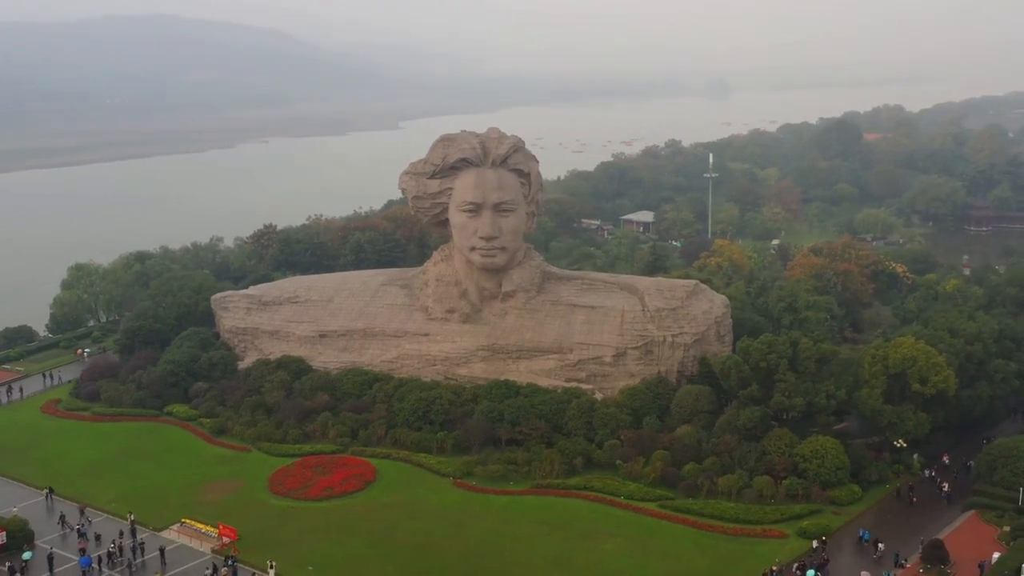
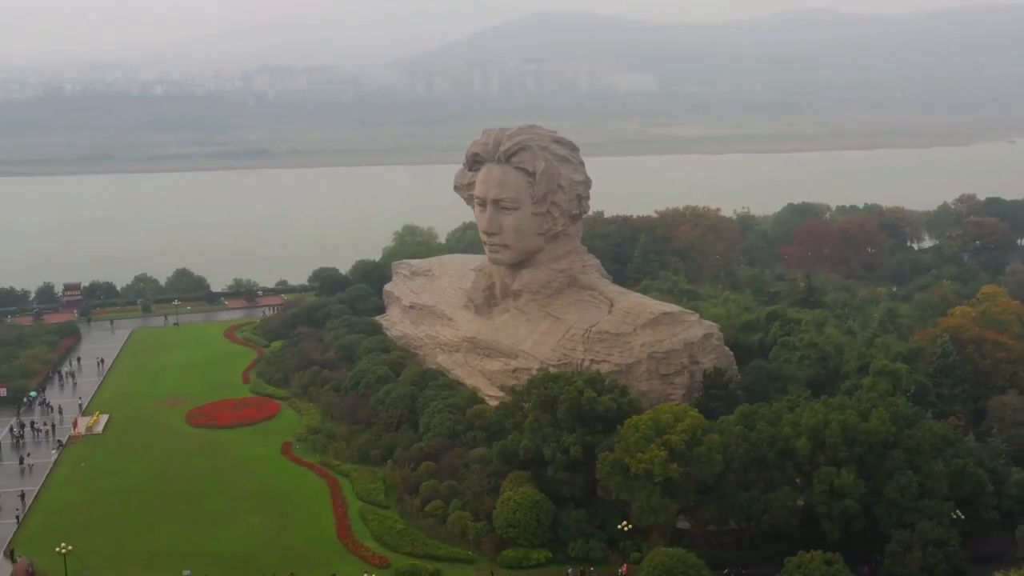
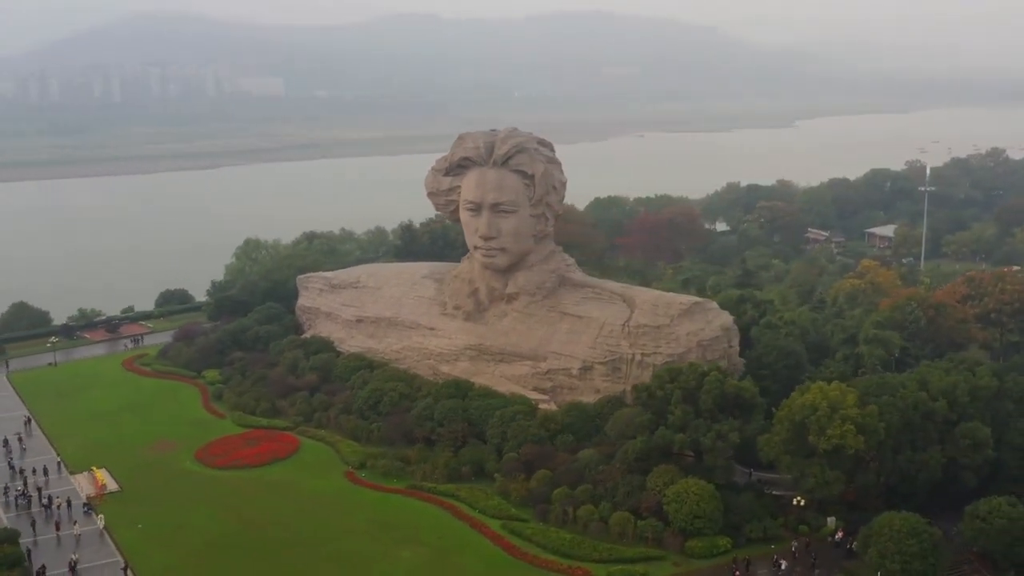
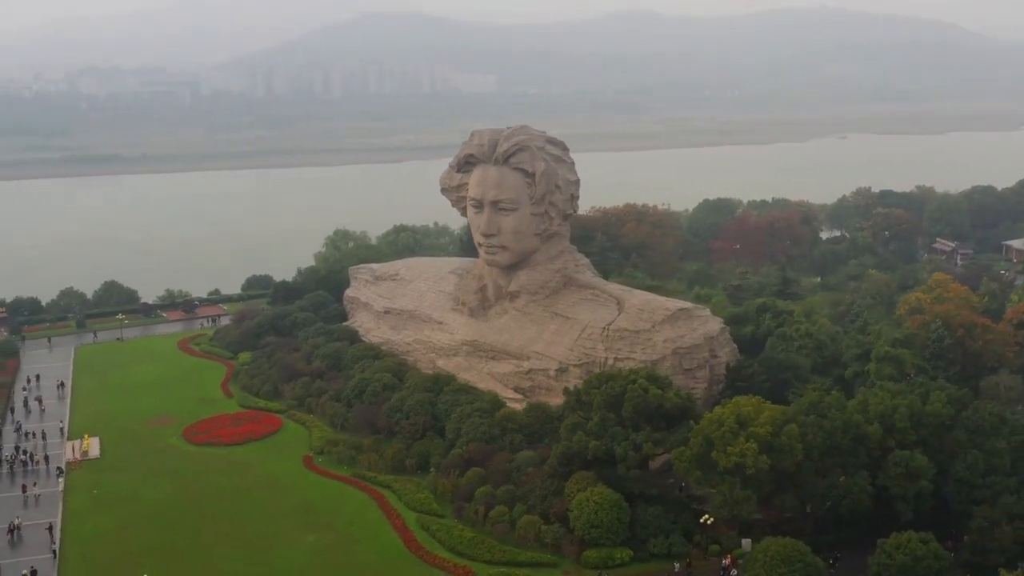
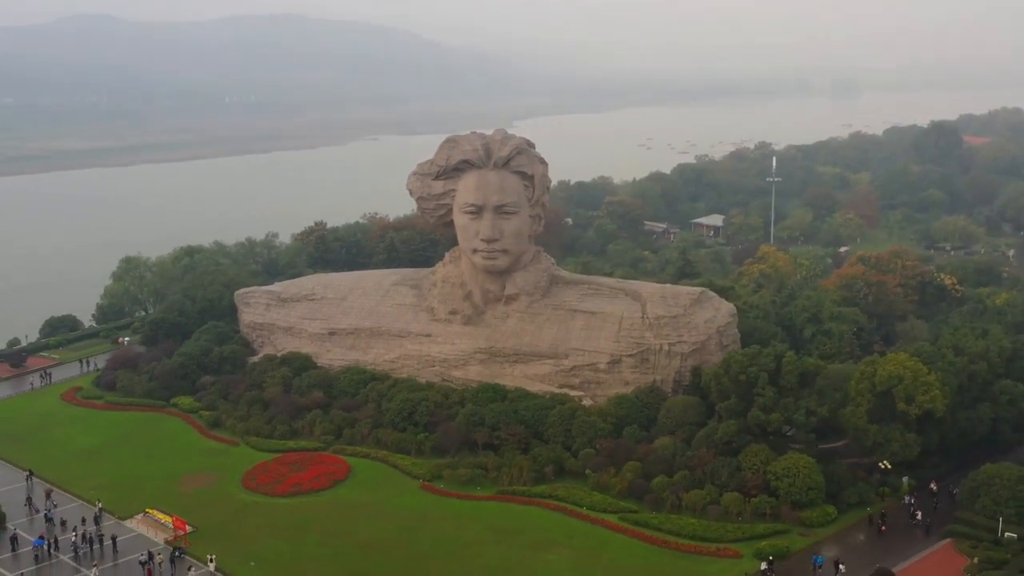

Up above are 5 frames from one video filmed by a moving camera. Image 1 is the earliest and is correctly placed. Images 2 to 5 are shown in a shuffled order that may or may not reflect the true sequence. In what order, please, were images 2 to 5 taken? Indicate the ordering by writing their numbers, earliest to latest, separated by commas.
5, 3, 4, 2
